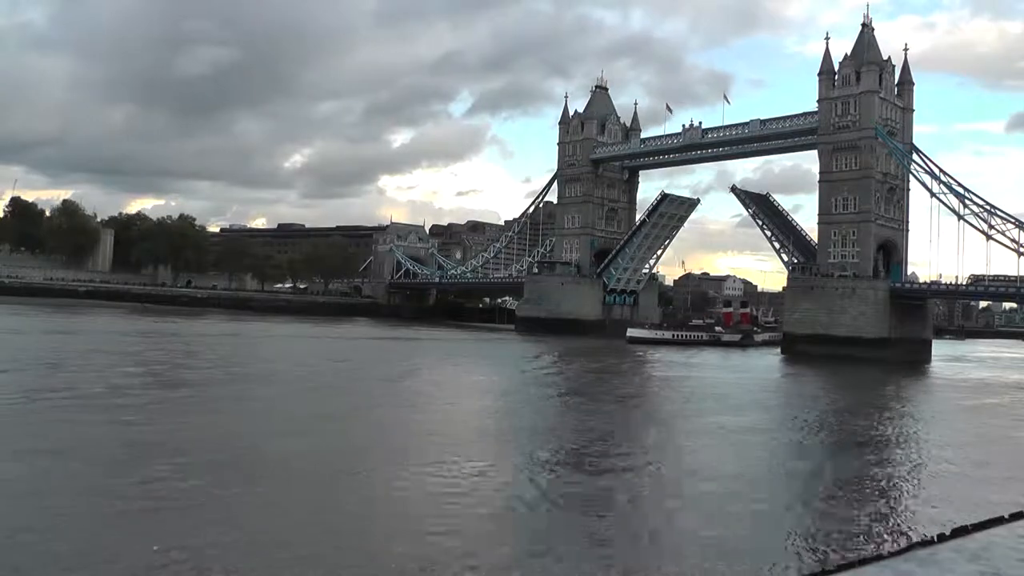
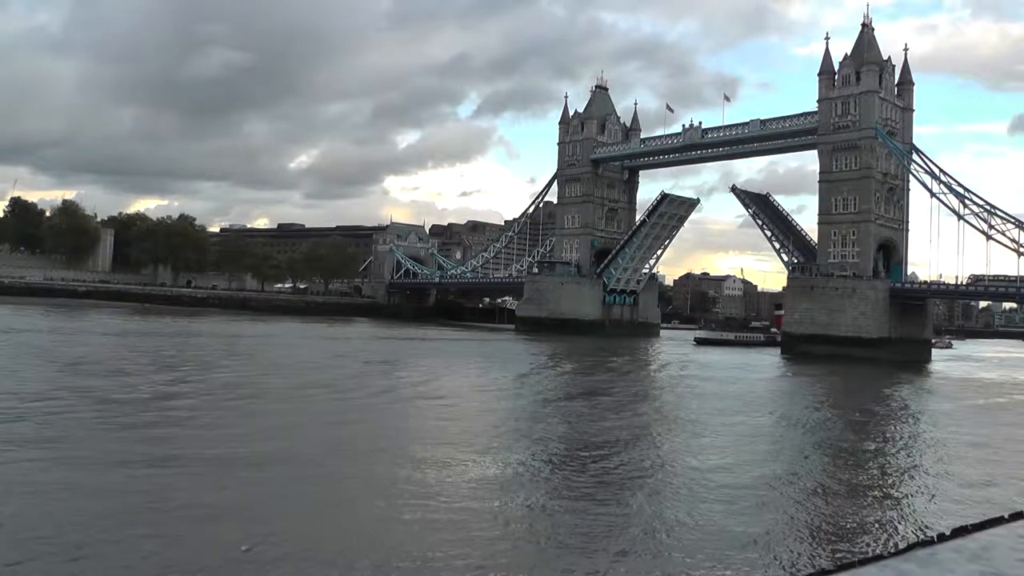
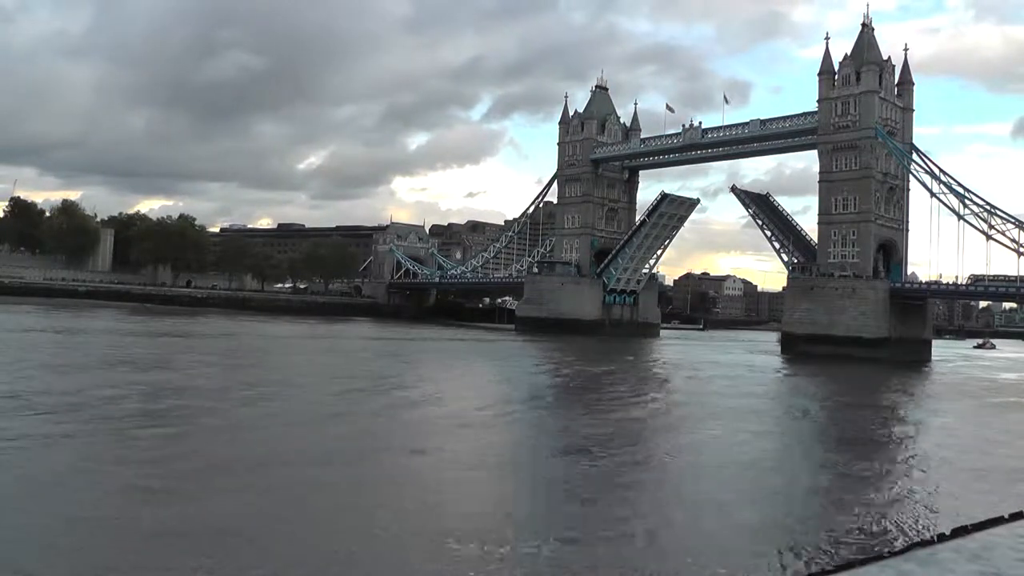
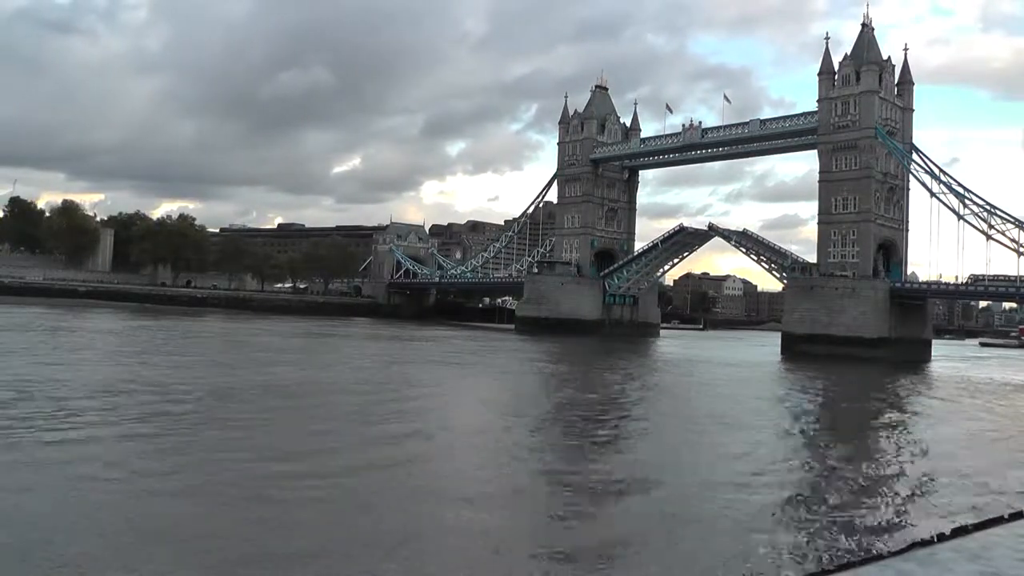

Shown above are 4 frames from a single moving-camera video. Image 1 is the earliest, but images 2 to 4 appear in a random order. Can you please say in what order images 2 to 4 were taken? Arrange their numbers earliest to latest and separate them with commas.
2, 3, 4
